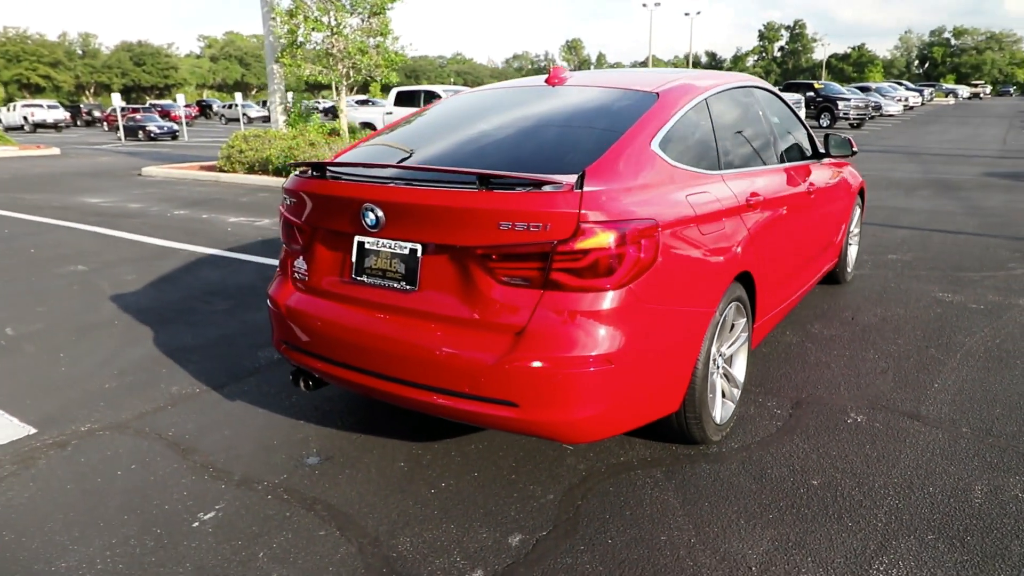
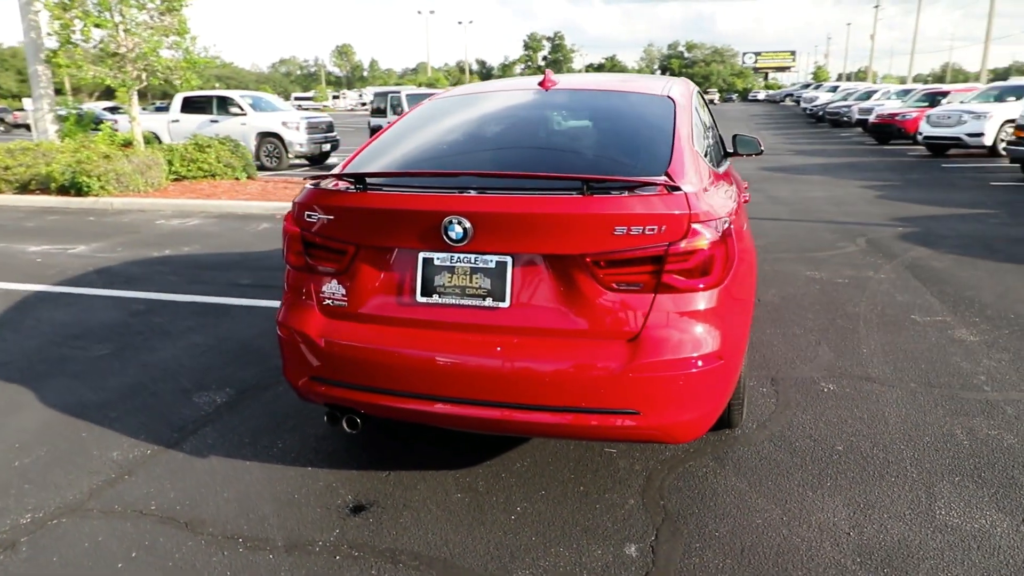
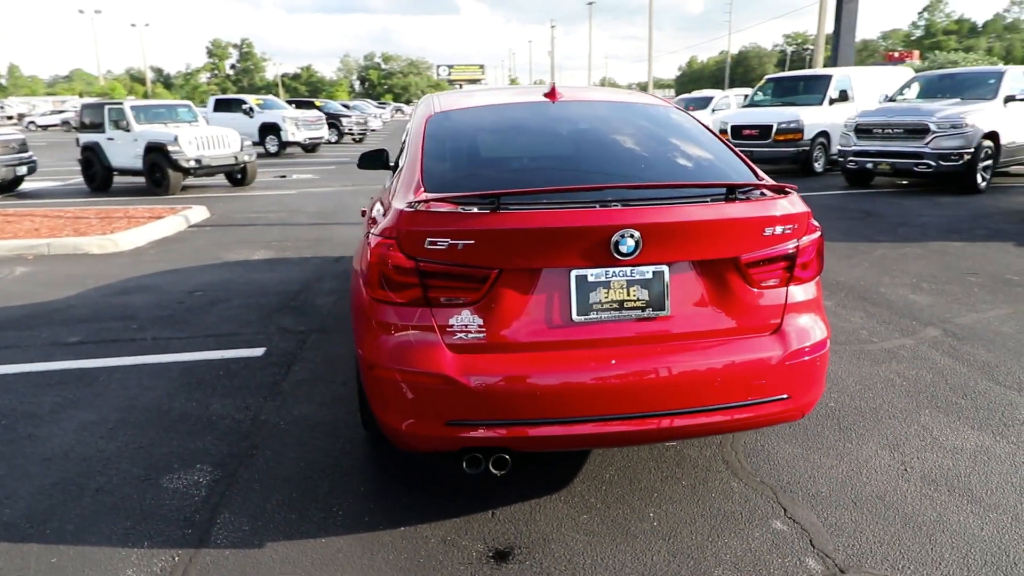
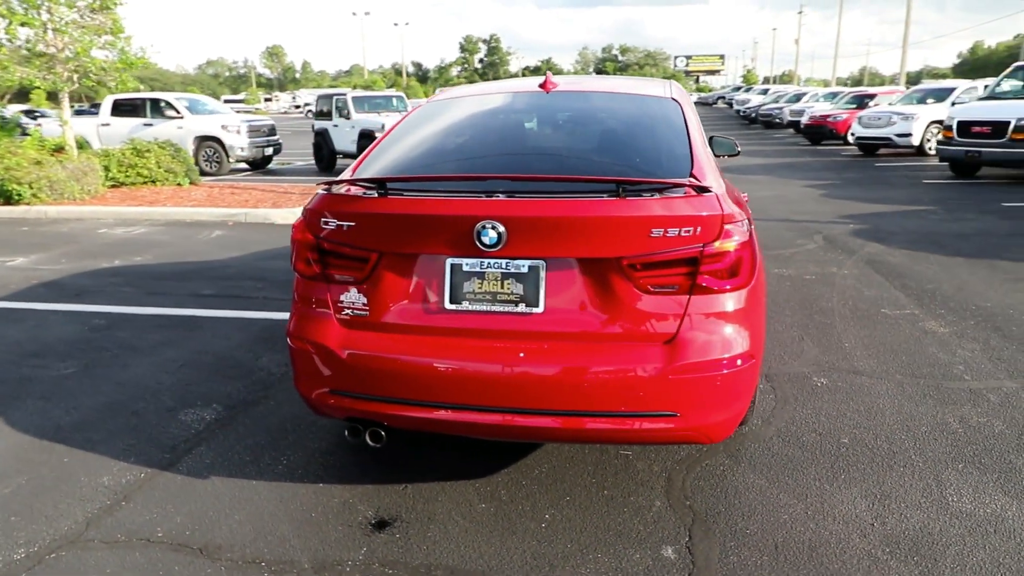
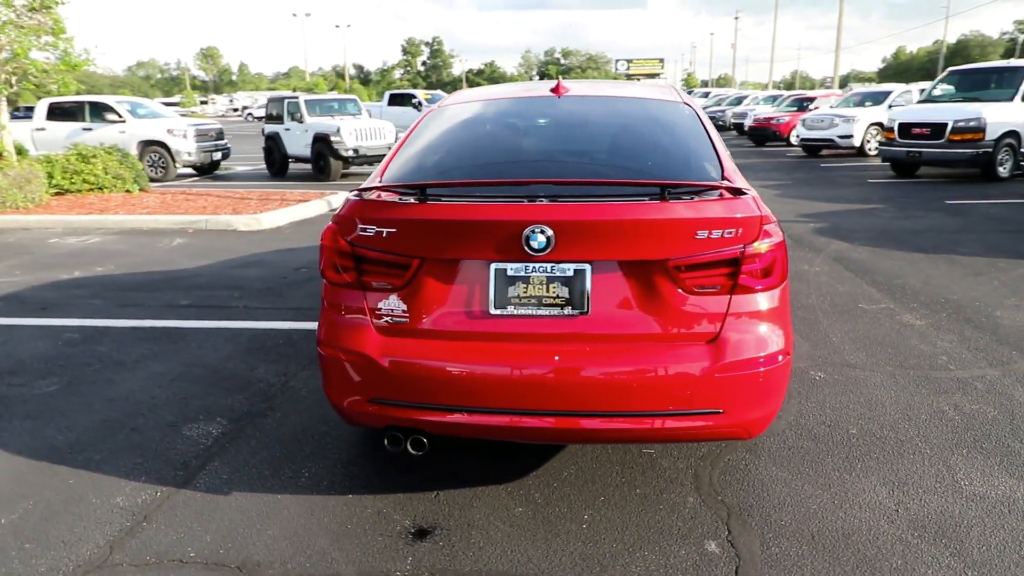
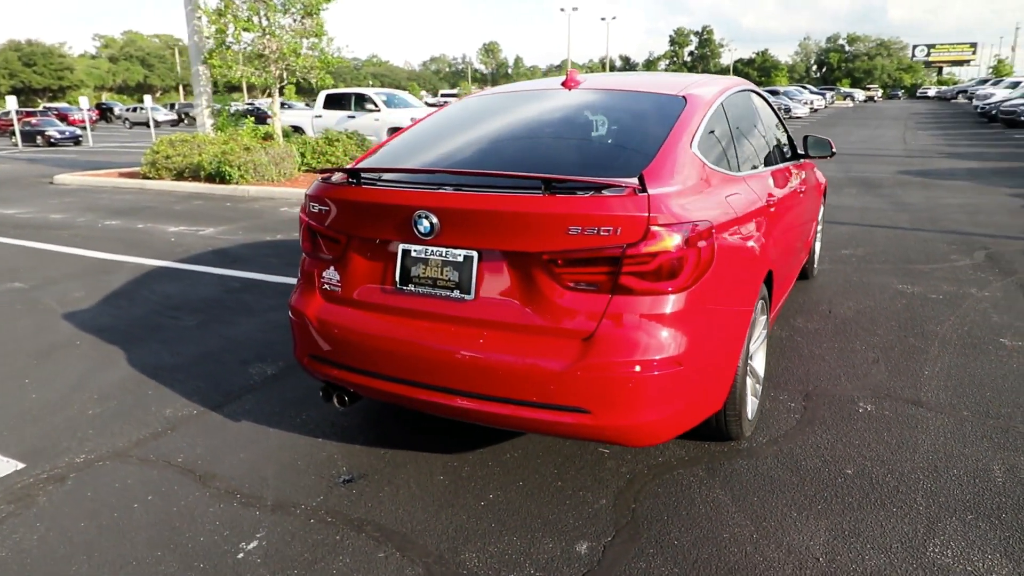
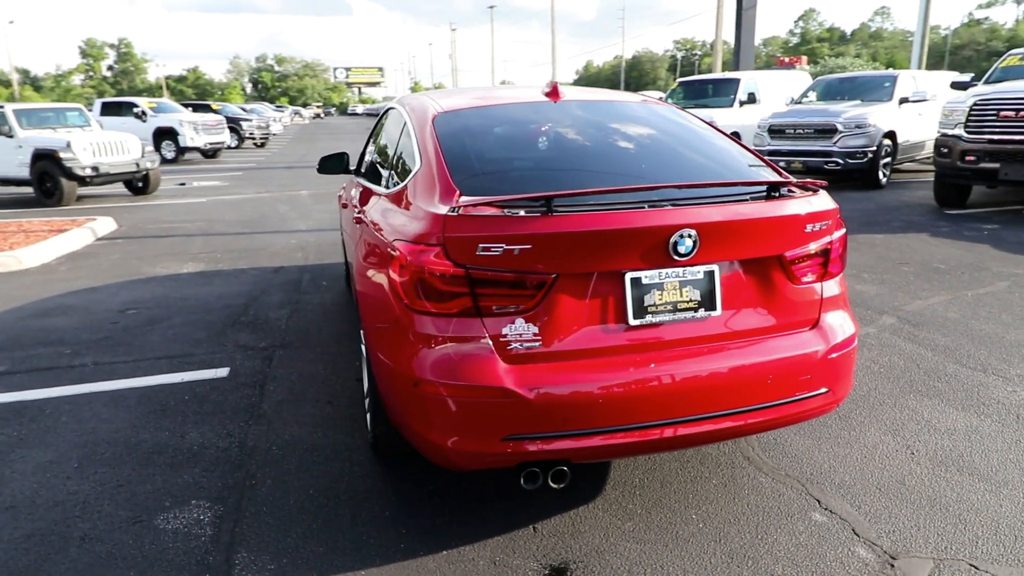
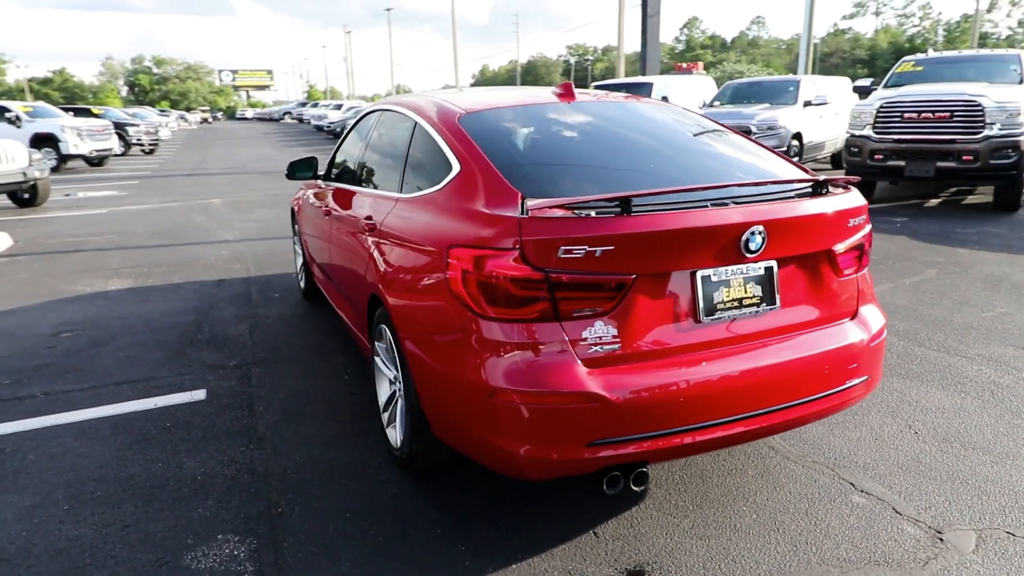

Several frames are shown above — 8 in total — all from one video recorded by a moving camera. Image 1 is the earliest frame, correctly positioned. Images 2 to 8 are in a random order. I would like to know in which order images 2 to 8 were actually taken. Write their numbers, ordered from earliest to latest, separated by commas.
6, 2, 4, 5, 3, 7, 8
